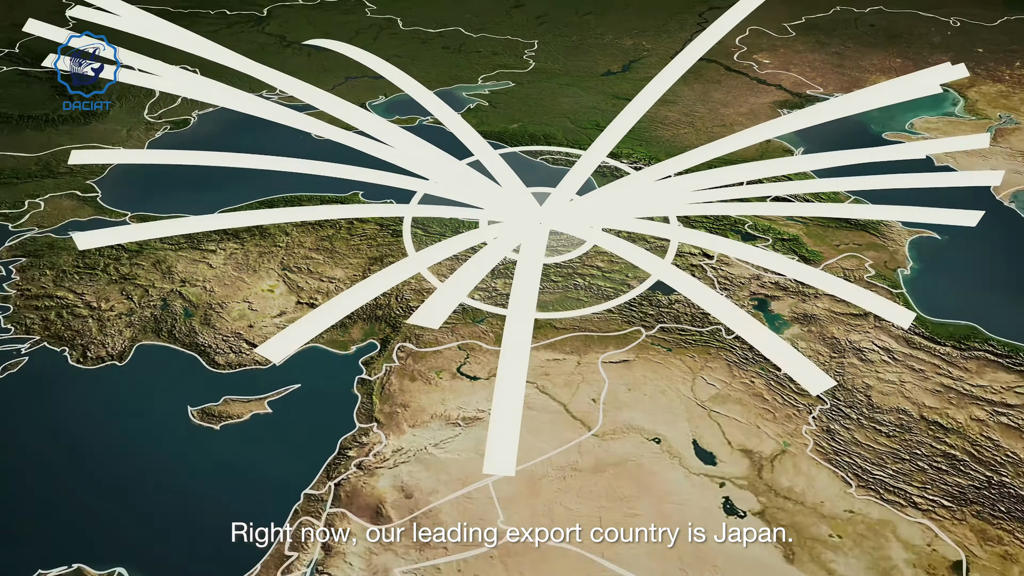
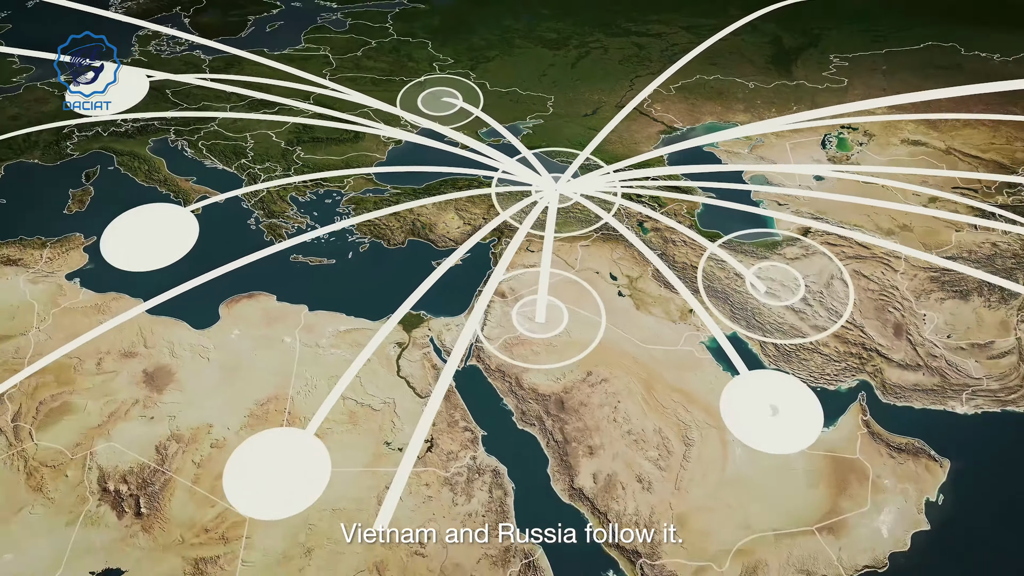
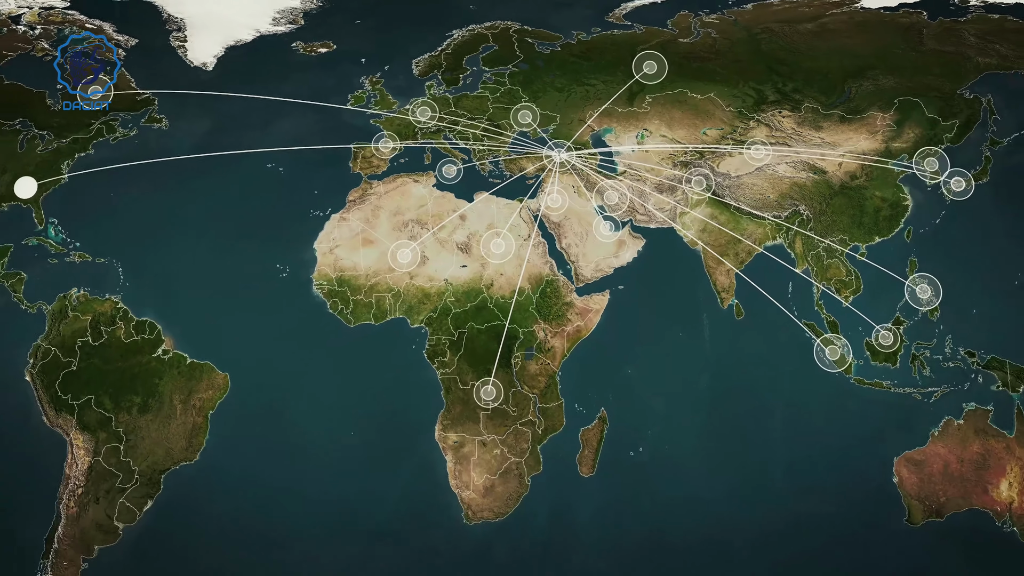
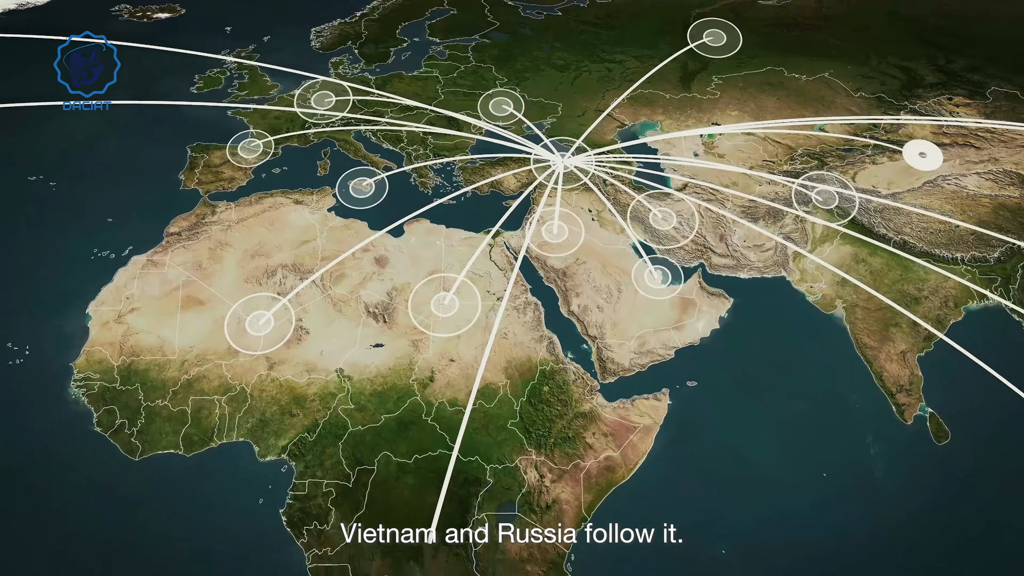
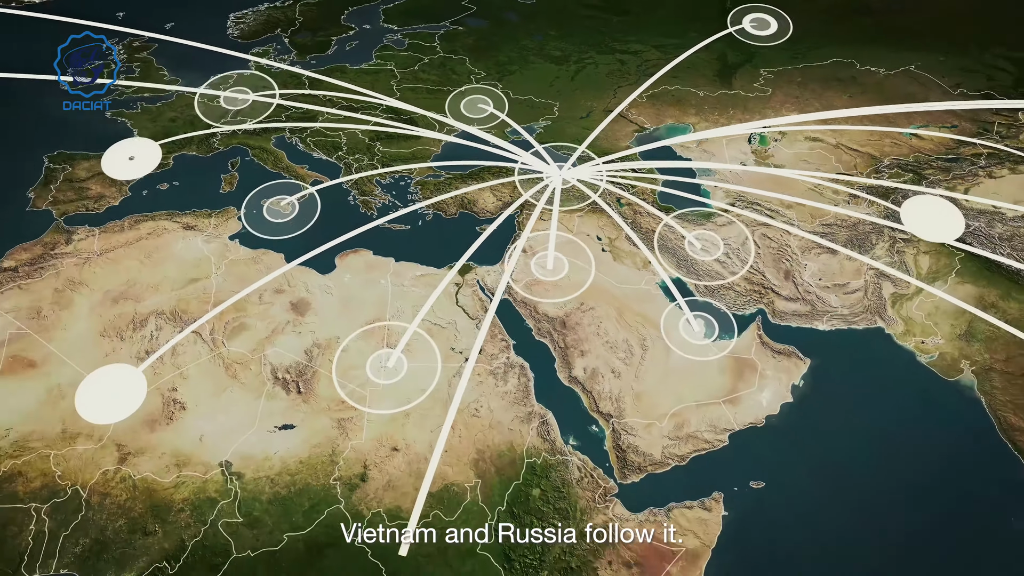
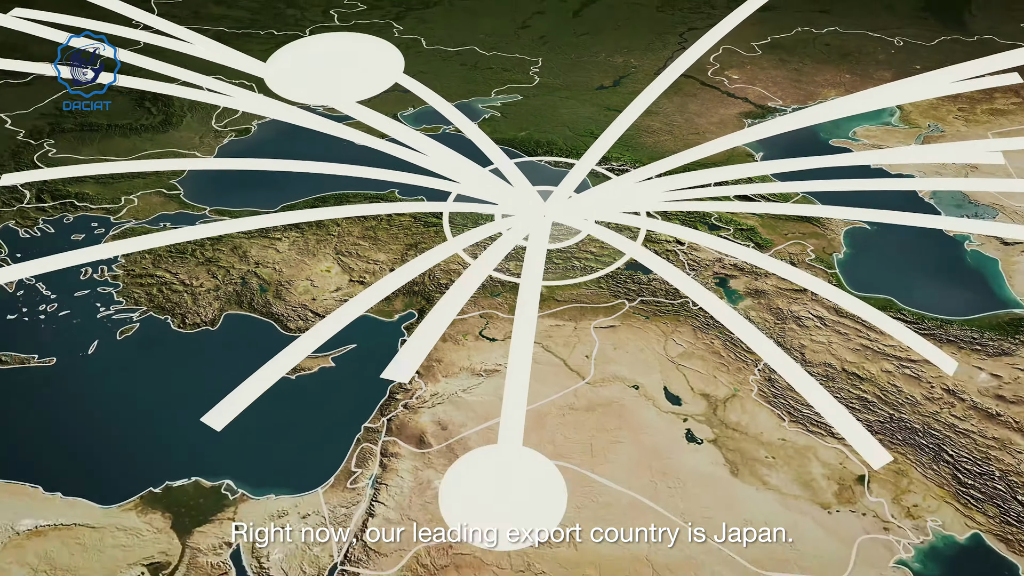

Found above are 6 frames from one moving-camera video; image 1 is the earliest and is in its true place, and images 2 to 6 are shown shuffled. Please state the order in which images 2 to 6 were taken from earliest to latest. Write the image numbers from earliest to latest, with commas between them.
6, 2, 5, 4, 3
